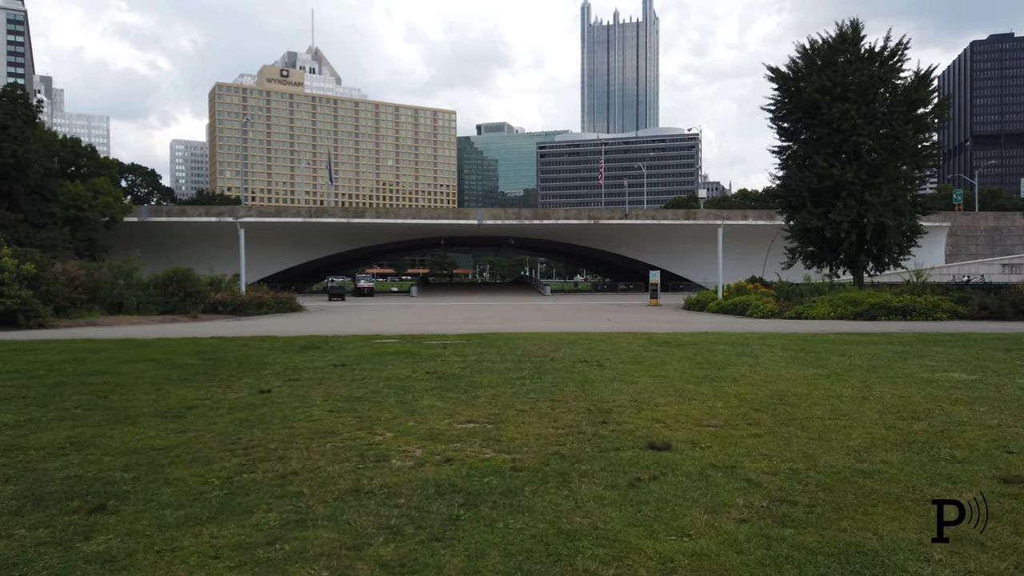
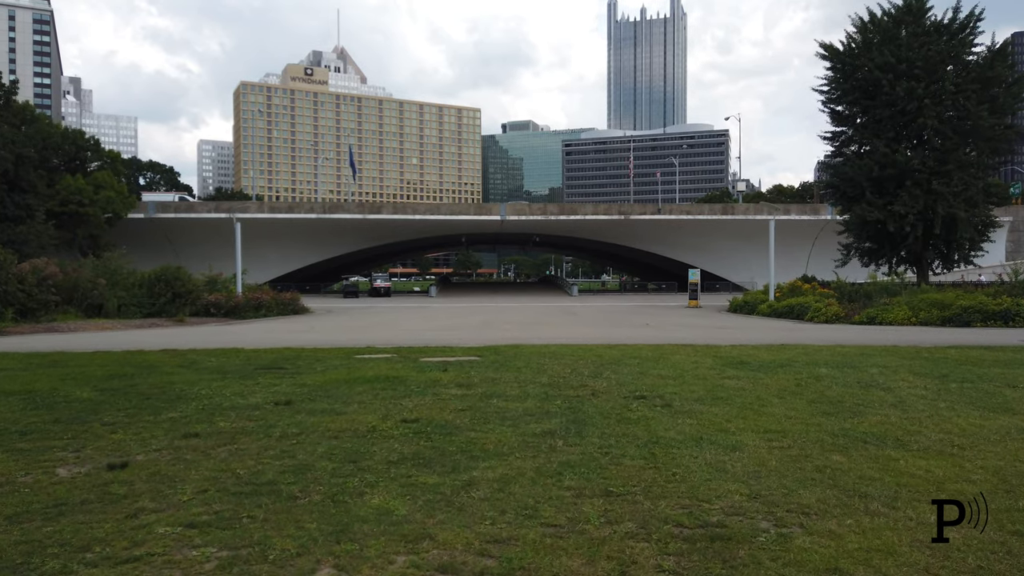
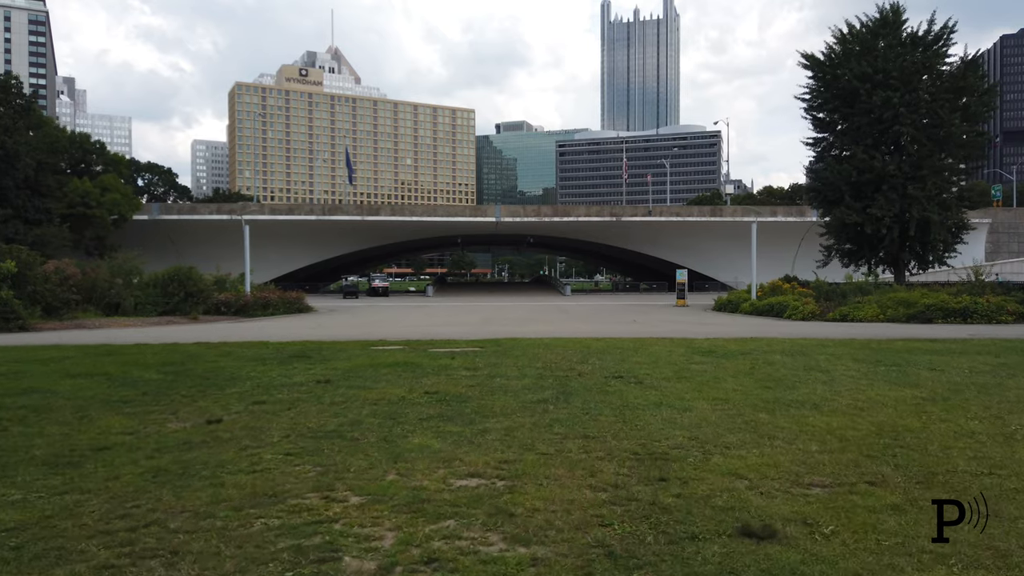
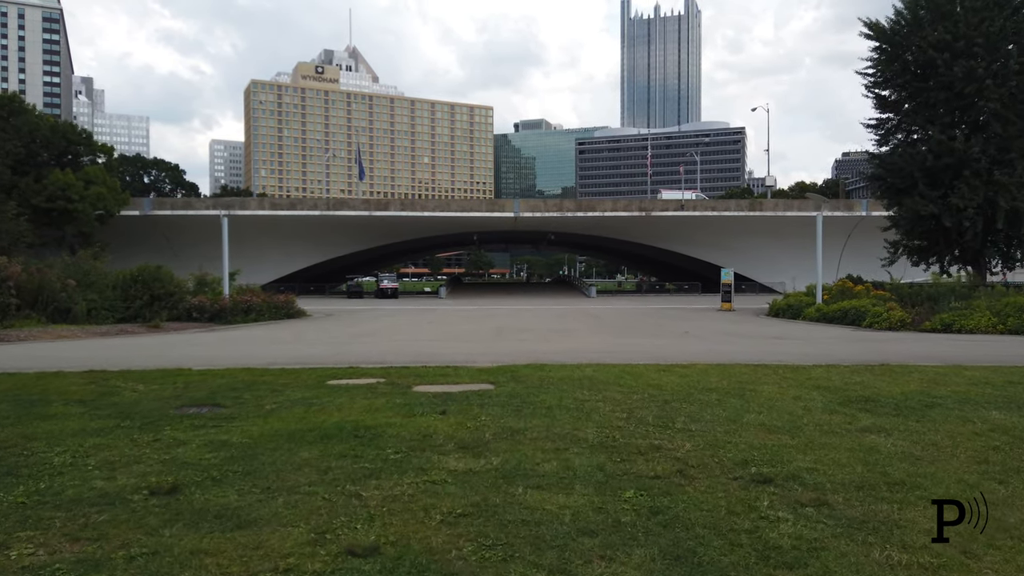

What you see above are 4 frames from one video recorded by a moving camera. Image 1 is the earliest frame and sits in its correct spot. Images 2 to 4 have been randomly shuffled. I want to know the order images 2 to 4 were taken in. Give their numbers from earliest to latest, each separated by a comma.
3, 2, 4
